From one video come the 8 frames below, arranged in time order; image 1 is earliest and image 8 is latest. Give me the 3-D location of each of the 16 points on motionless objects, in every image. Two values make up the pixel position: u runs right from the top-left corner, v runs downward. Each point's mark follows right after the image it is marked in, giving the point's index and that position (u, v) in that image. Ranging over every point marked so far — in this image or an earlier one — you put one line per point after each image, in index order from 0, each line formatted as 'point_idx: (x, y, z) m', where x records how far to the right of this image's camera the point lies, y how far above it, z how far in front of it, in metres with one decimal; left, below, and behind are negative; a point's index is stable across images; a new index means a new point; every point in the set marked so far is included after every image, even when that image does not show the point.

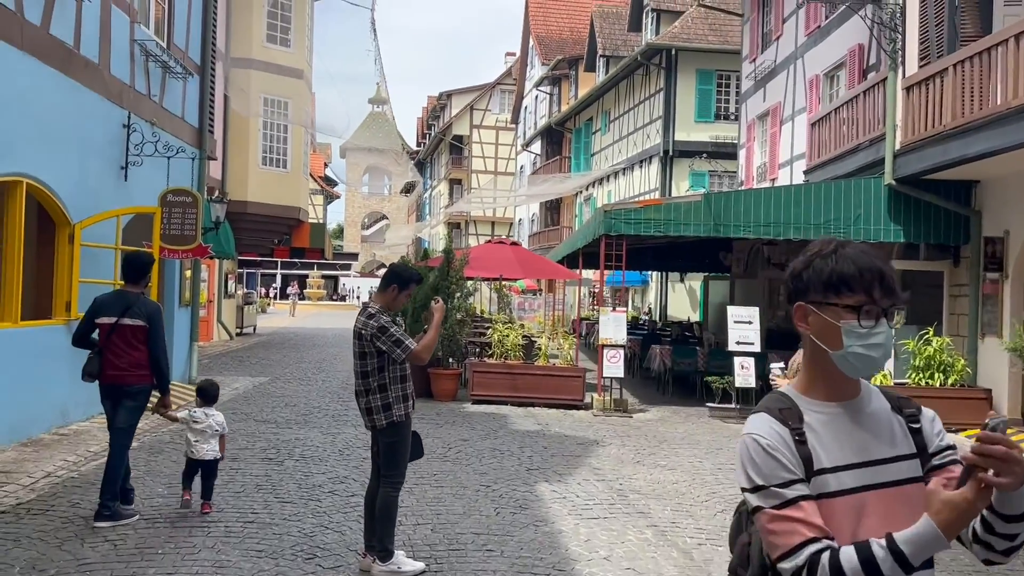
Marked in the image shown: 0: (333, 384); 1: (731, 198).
0: (-2.6, -1.4, +12.5) m
1: (+2.7, +1.1, +10.4) m
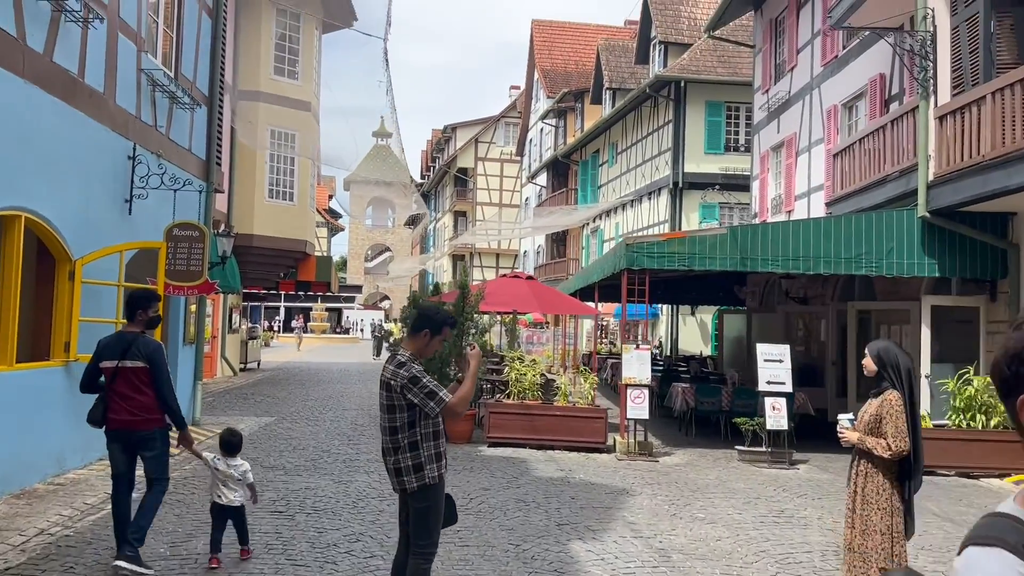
0: (-2.4, -2.0, +12.0) m
1: (+2.9, +0.7, +10.0) m
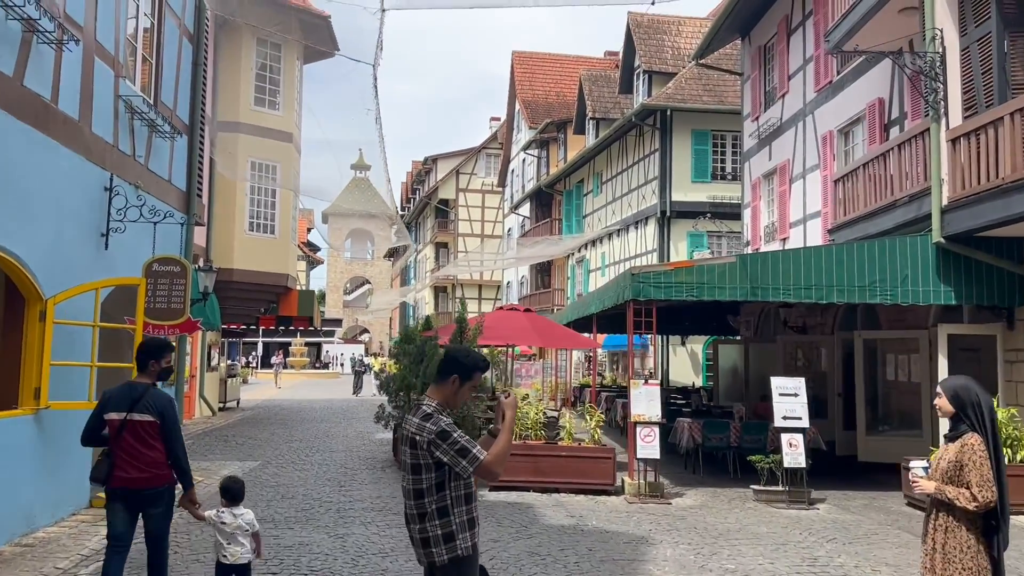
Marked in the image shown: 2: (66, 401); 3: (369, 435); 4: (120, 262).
0: (-2.4, -2.4, +11.4) m
1: (+2.9, +0.3, +9.6) m
2: (-4.1, -1.0, +7.8) m
3: (-2.7, -2.8, +15.8) m
4: (-4.2, +0.3, +9.0) m
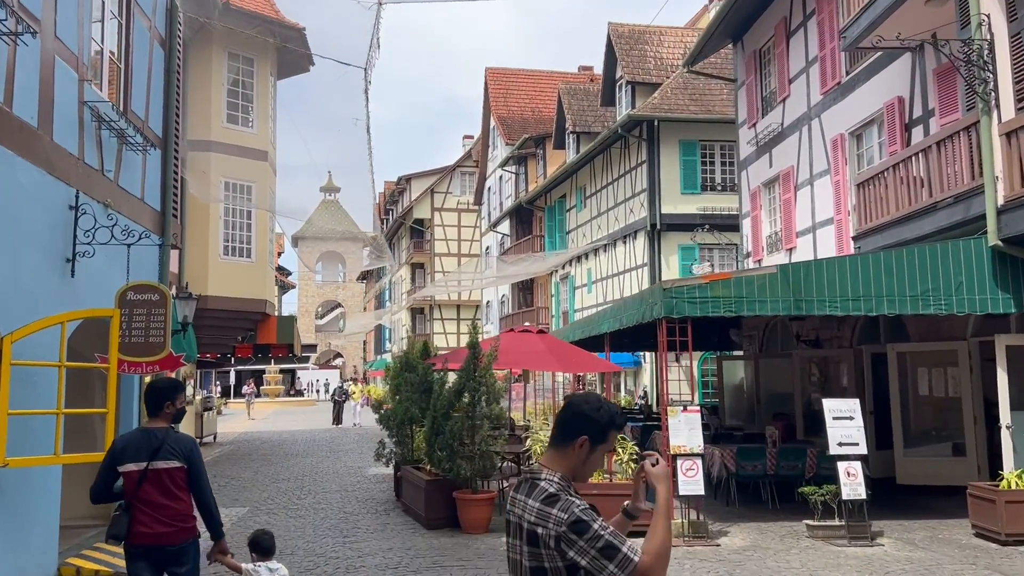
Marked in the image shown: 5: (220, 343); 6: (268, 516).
0: (-2.2, -2.8, +10.2) m
1: (+3.1, +0.2, +8.7) m
2: (-3.8, -1.3, +6.7) m
3: (-2.6, -3.2, +14.7) m
4: (-4.0, 0.0, +7.9) m
5: (-6.4, -1.2, +18.6) m
6: (-3.0, -2.8, +10.3) m
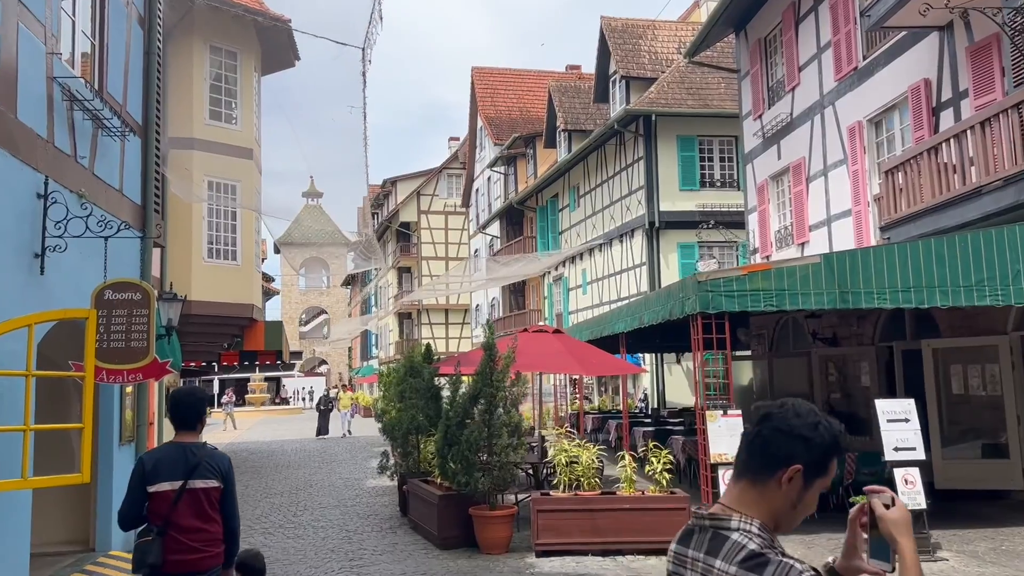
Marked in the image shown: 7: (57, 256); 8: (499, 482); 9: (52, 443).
0: (-2.0, -2.7, +9.4) m
1: (+3.3, +0.3, +8.0) m
2: (-3.6, -1.3, +5.8) m
3: (-2.5, -3.2, +13.8) m
4: (-3.8, 0.0, +7.1) m
5: (-6.4, -1.3, +17.7) m
6: (-2.8, -2.8, +9.4) m
7: (-3.8, +0.2, +7.0) m
8: (-0.1, -1.9, +8.1) m
9: (-4.6, -1.6, +8.4) m
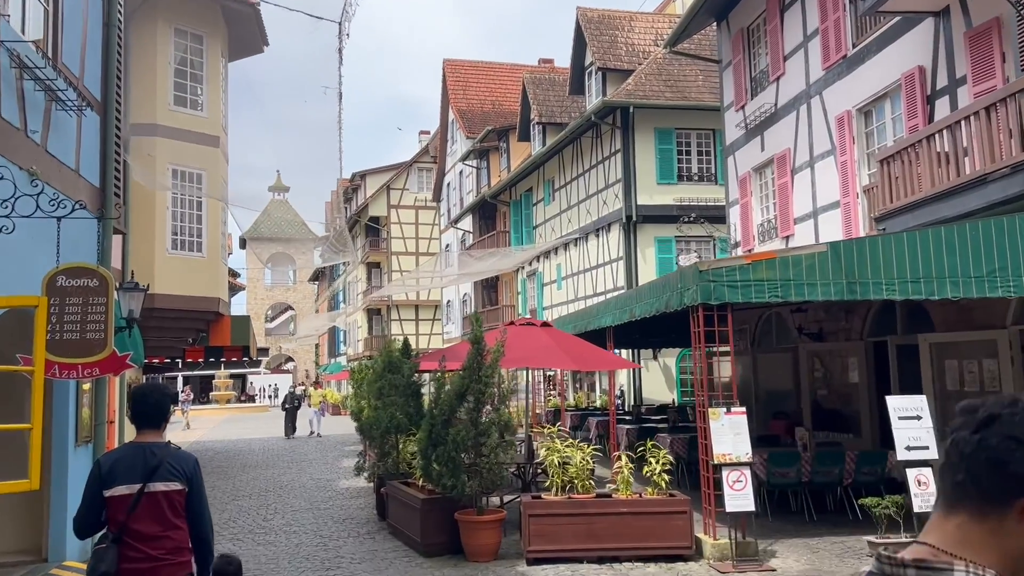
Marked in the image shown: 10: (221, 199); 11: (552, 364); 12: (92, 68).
0: (-2.2, -2.6, +8.8) m
1: (+3.2, +0.4, +7.6) m
2: (-3.6, -1.2, +5.2) m
3: (-2.8, -3.1, +13.2) m
4: (-3.8, +0.1, +6.4) m
5: (-6.9, -1.2, +17.0) m
6: (-2.9, -2.7, +8.8) m
7: (-3.8, +0.4, +6.3) m
8: (-0.2, -1.8, +7.5) m
9: (-4.7, -1.5, +7.8) m
10: (-3.8, +1.1, +11.1) m
11: (+0.4, -0.7, +8.3) m
12: (-4.2, +2.2, +8.4) m
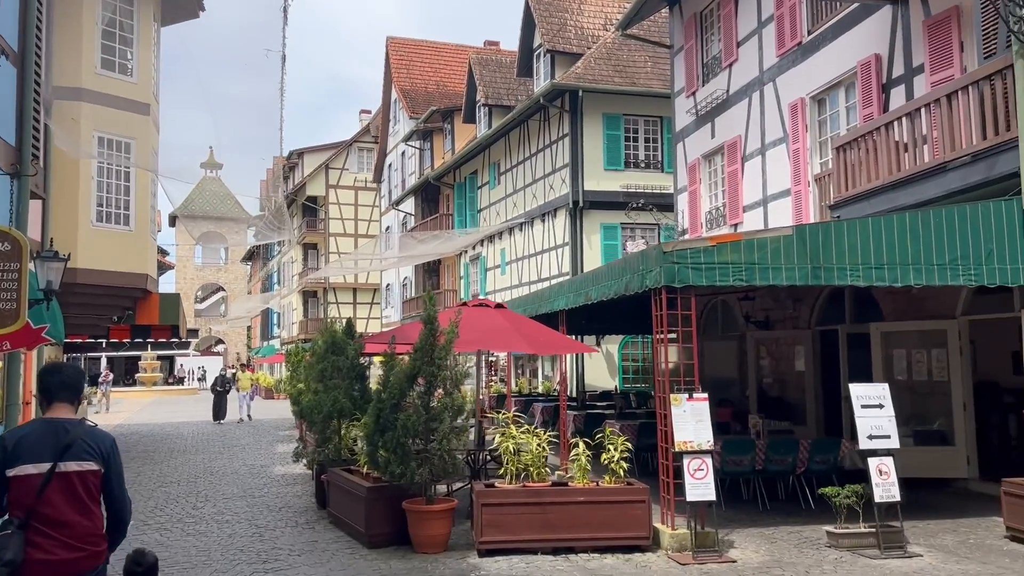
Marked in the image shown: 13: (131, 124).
0: (-2.7, -2.4, +8.3) m
1: (+2.8, +0.5, +7.4) m
2: (-3.8, -1.0, +4.5) m
3: (-3.7, -2.7, +12.6) m
4: (-4.1, +0.3, +5.7) m
5: (-8.0, -0.7, +16.0) m
6: (-3.4, -2.4, +8.2) m
7: (-4.1, +0.6, +5.6) m
8: (-0.6, -1.6, +7.1) m
9: (-5.1, -1.2, +7.0) m
10: (-4.4, +1.5, +10.4) m
11: (-0.1, -0.5, +7.9) m
12: (-4.6, +2.5, +7.7) m
13: (-5.2, +2.3, +11.5) m
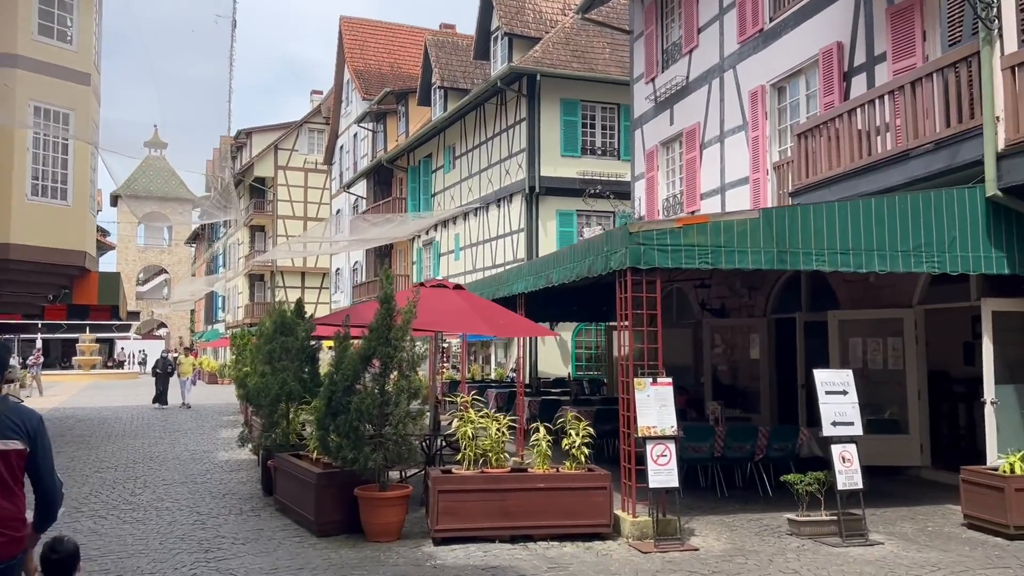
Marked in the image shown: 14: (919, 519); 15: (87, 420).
0: (-3.1, -2.1, +7.9) m
1: (+2.5, +0.6, +7.3) m
2: (-4.0, -0.8, +4.1) m
3: (-4.3, -2.4, +12.2) m
4: (-4.3, +0.5, +5.2) m
5: (-8.8, -0.3, +15.3) m
6: (-3.9, -2.2, +7.8) m
7: (-4.3, +0.8, +5.1) m
8: (-1.0, -1.4, +6.8) m
9: (-5.4, -0.9, +6.5) m
10: (-4.9, +1.8, +9.8) m
11: (-0.4, -0.4, +7.6) m
12: (-4.9, +2.7, +7.1) m
13: (-5.7, +2.6, +10.9) m
14: (+3.6, -2.1, +7.5) m
15: (-9.5, -3.0, +19.0) m
